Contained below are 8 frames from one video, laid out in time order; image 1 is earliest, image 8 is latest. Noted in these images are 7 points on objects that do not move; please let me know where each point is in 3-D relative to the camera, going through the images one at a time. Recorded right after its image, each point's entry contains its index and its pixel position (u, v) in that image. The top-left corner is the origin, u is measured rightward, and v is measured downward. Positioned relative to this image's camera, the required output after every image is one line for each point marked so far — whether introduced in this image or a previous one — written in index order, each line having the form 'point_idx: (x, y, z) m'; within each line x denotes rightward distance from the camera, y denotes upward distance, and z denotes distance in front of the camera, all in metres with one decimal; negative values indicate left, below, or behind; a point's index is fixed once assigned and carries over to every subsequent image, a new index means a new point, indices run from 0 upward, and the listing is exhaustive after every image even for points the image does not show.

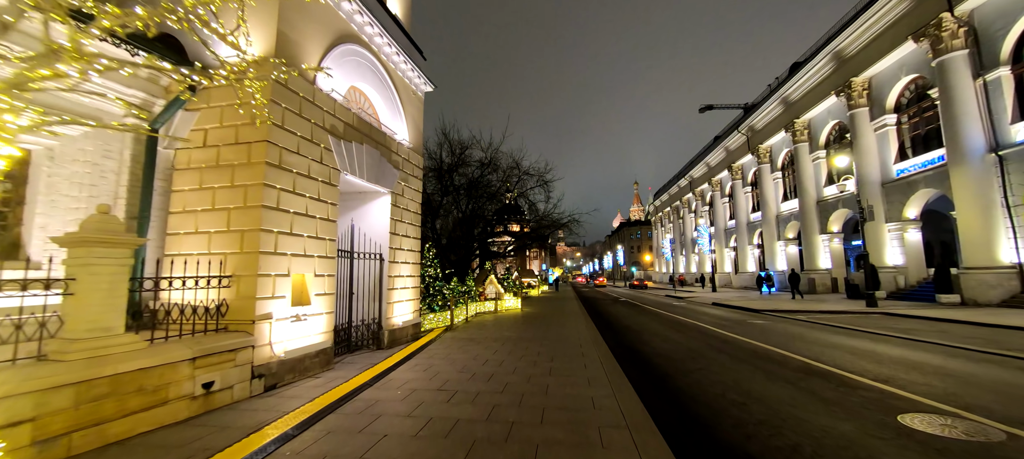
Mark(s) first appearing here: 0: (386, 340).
0: (-2.8, -2.5, +8.3) m
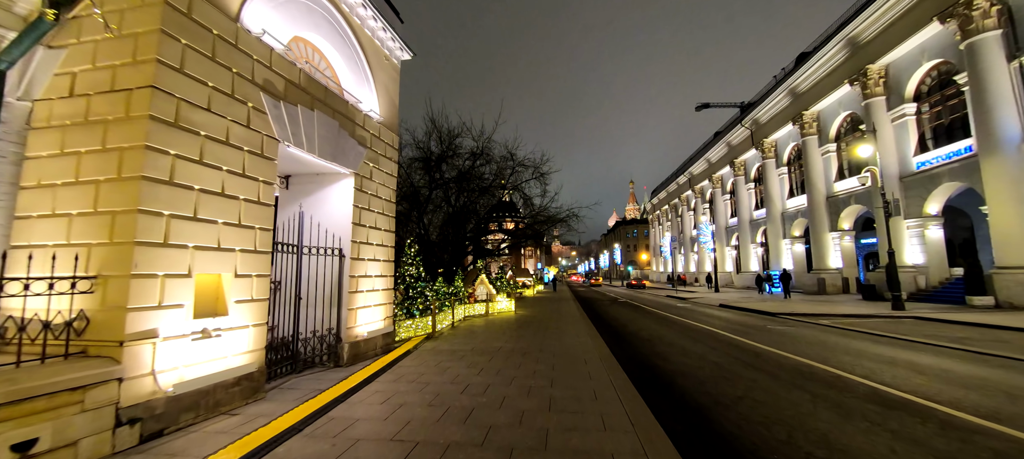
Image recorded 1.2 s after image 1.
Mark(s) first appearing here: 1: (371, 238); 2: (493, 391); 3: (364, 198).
0: (-3.0, -2.3, +6.7) m
1: (-2.9, -0.2, +7.6) m
2: (-0.3, -2.6, +6.1) m
3: (-3.0, +0.6, +7.4) m
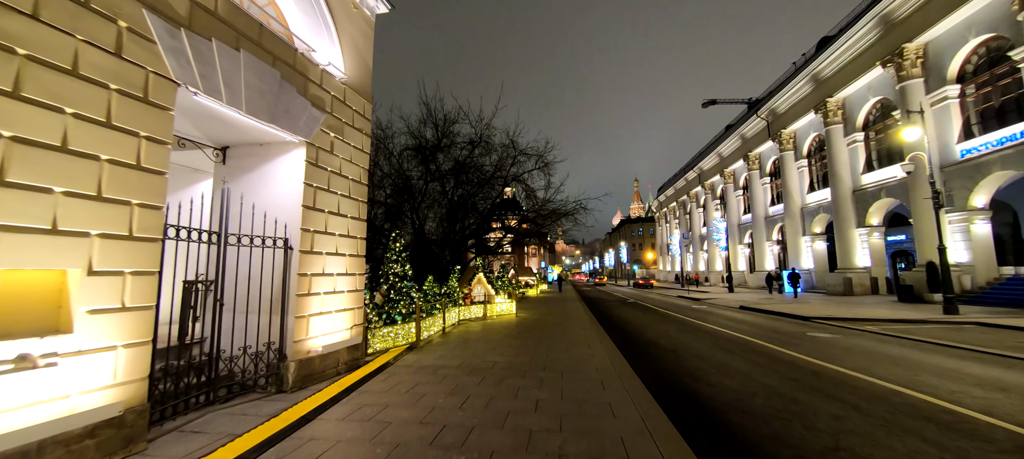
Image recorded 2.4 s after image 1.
0: (-3.0, -2.1, +5.1) m
1: (-2.9, +0.1, +6.1) m
2: (-0.3, -2.3, +4.5) m
3: (-3.0, +0.8, +5.9) m
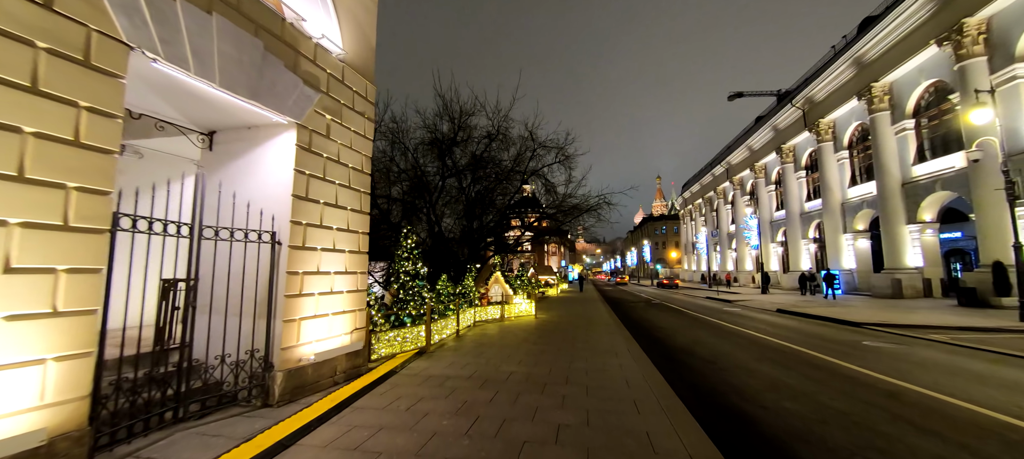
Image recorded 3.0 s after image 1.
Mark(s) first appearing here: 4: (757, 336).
0: (-2.9, -2.0, +4.5) m
1: (-2.7, +0.2, +5.4) m
2: (-0.2, -2.3, +3.8) m
3: (-2.8, +0.9, +5.2) m
4: (+6.9, -3.0, +10.5) m
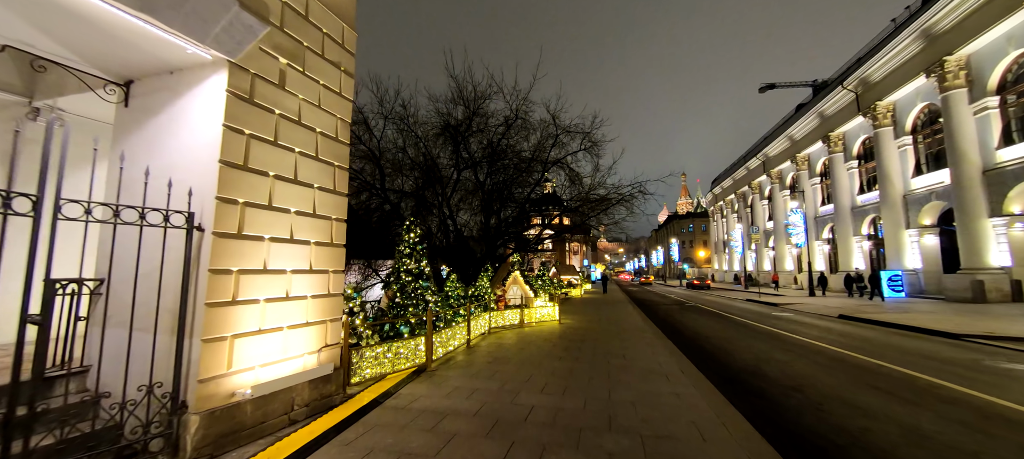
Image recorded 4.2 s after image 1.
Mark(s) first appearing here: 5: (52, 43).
0: (-2.7, -1.8, +3.1) m
1: (-2.5, +0.3, +4.0) m
2: (0.0, -2.1, +2.2) m
3: (-2.6, +1.1, +3.8) m
4: (+7.4, -2.8, +8.5) m
5: (-4.2, +1.7, +3.4) m
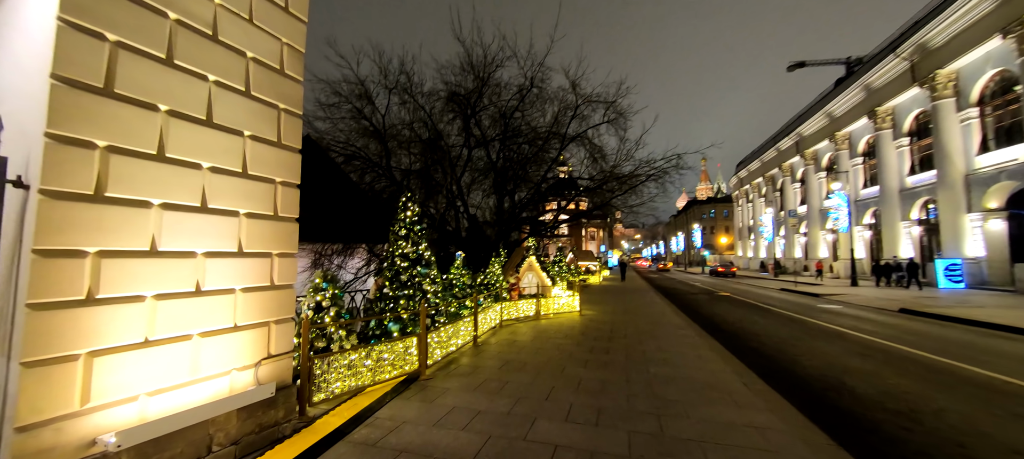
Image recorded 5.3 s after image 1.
0: (-2.6, -1.6, +1.9) m
1: (-2.4, +0.6, +2.7) m
2: (0.0, -1.9, +0.9) m
3: (-2.5, +1.4, +2.5) m
4: (+7.7, -2.4, +6.9) m
5: (-4.1, +1.9, +2.1) m
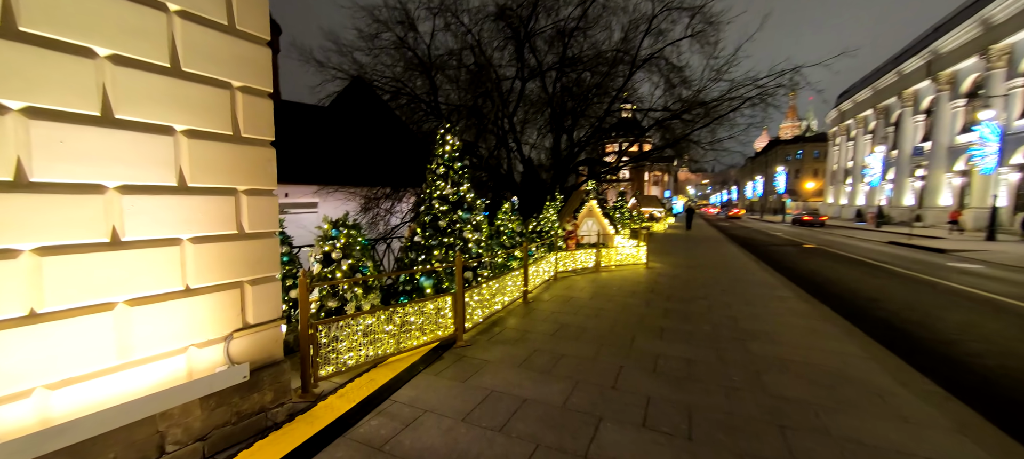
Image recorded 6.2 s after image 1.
0: (-2.5, -1.3, +1.3) m
1: (-2.1, +1.0, +1.7) m
2: (0.0, -1.8, 0.0) m
3: (-2.2, +1.7, +1.4) m
4: (+8.5, -1.6, +4.8) m
5: (-3.9, +2.2, +1.2) m
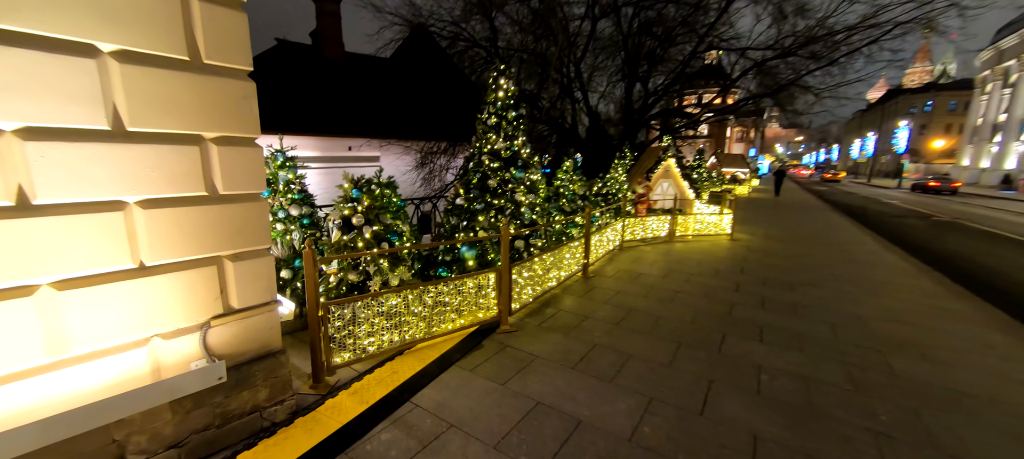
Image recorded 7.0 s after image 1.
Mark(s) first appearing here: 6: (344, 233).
0: (-2.4, -1.2, +1.0) m
1: (-1.9, +1.1, +1.1) m
2: (-0.2, -1.9, -0.6) m
3: (-2.1, +1.8, +0.7) m
4: (+8.9, -1.5, +2.7) m
5: (-3.7, +2.4, +0.7) m
6: (-1.4, 0.0, +3.1) m
